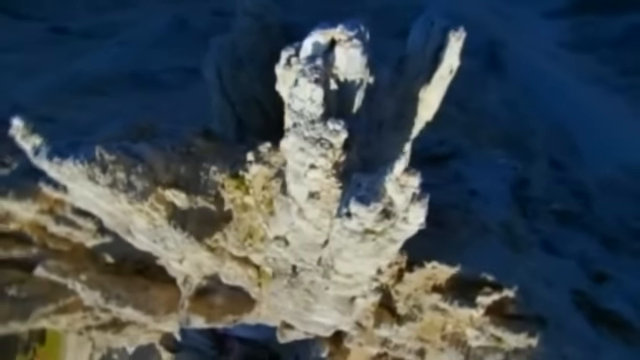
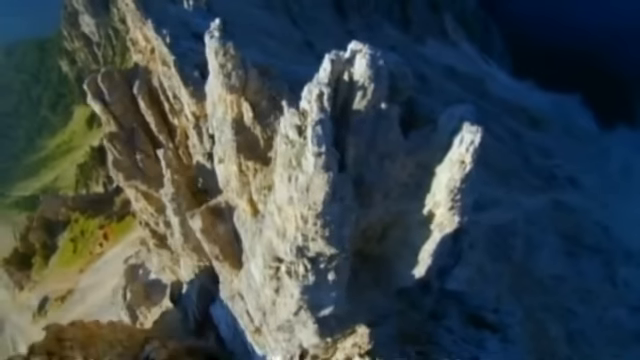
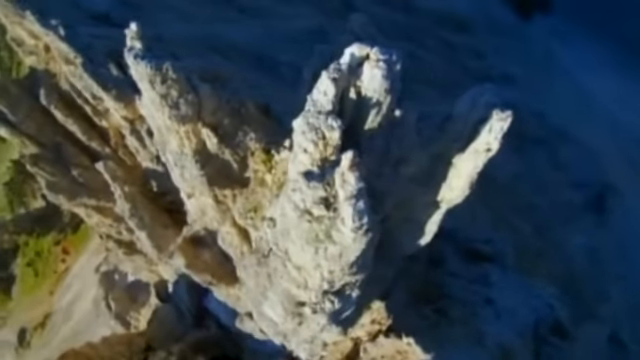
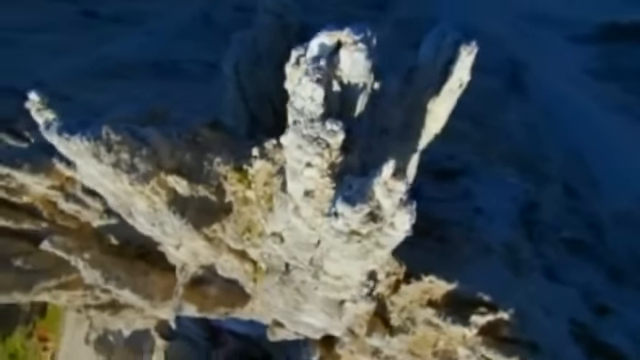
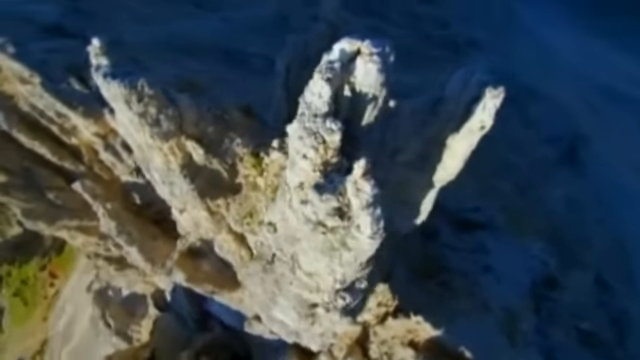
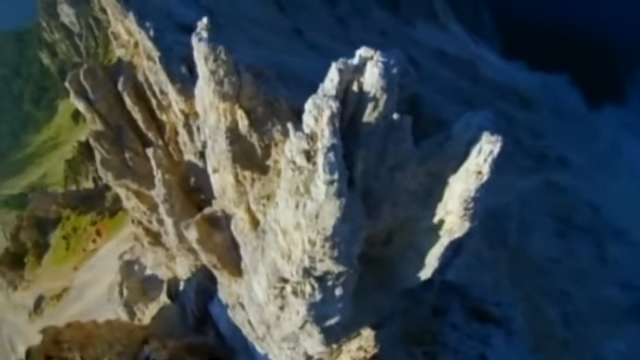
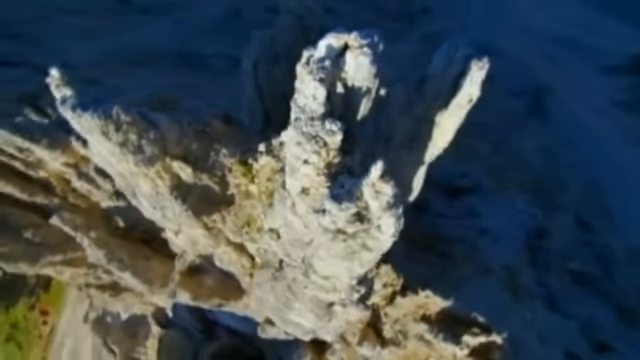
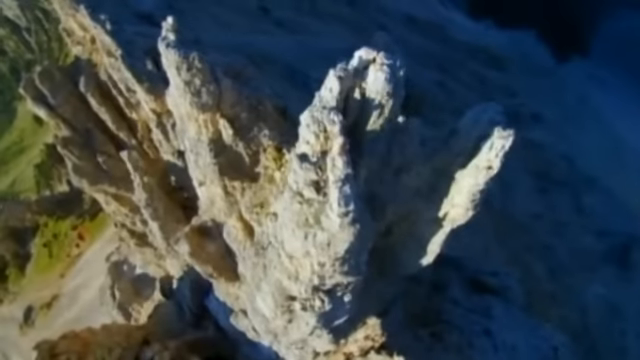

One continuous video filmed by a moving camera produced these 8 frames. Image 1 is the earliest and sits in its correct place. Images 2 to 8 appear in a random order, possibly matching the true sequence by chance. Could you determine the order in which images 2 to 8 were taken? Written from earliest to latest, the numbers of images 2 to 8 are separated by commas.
4, 7, 5, 3, 8, 6, 2
